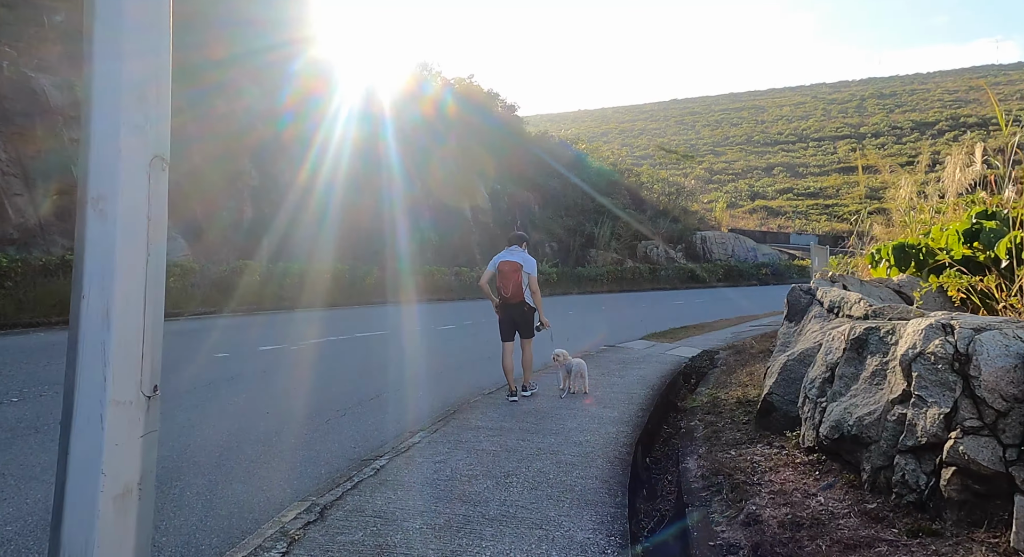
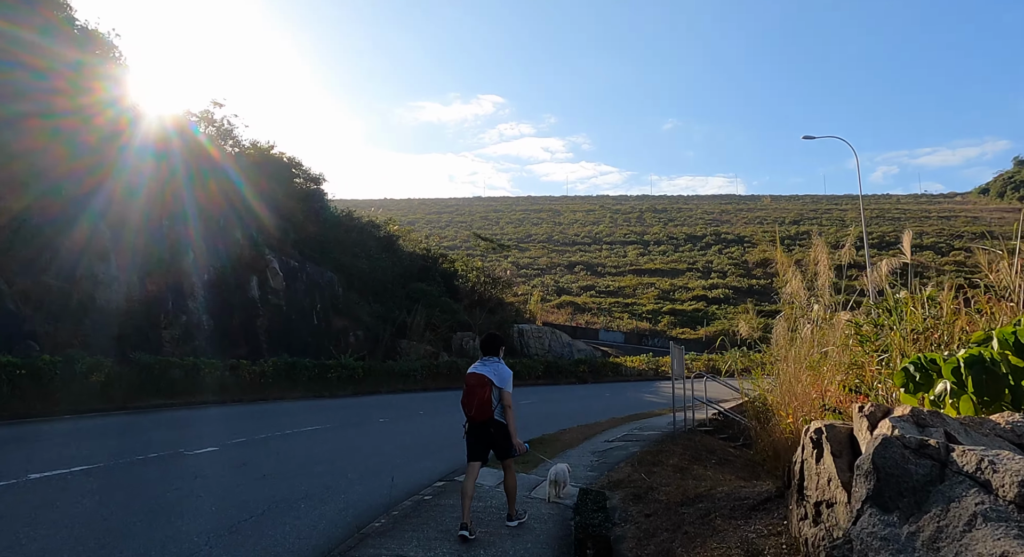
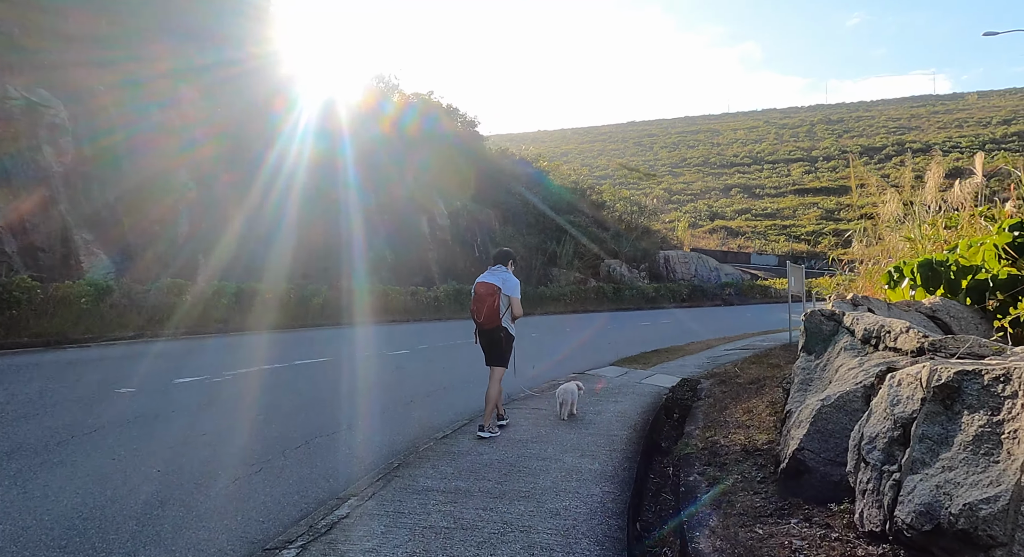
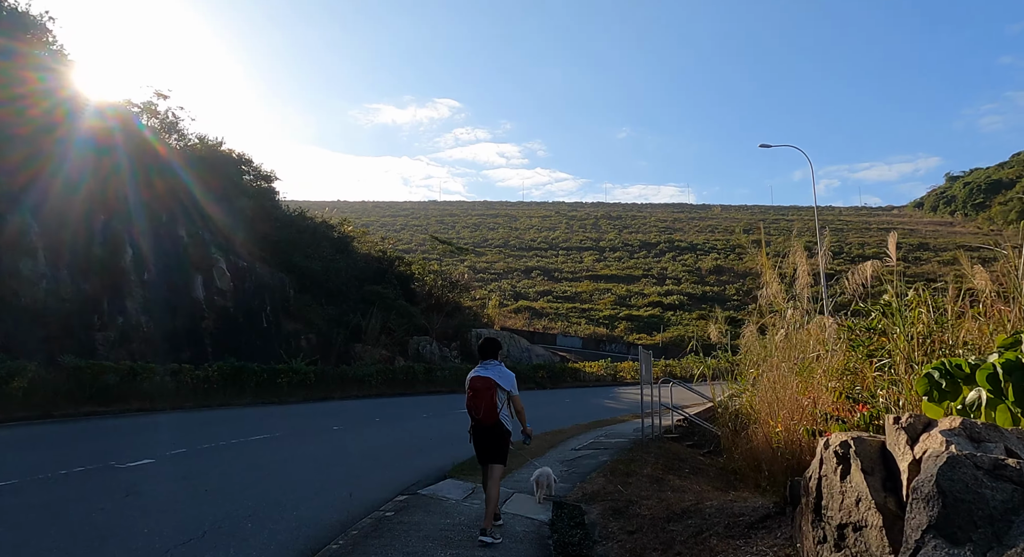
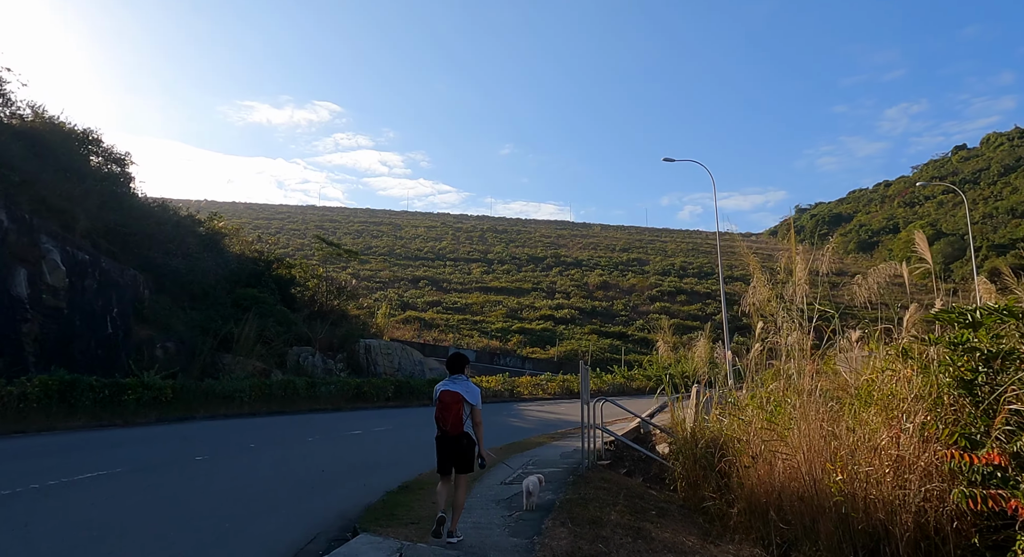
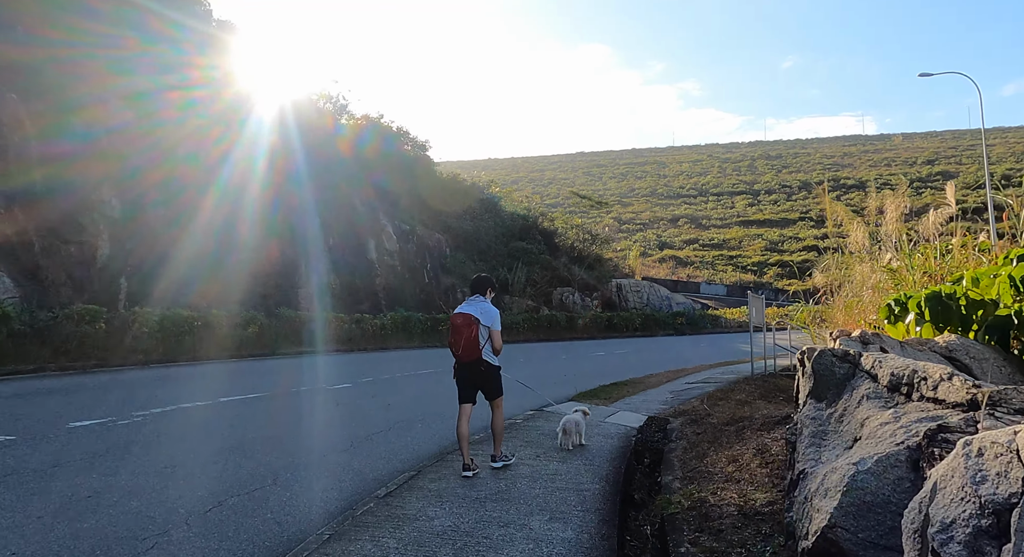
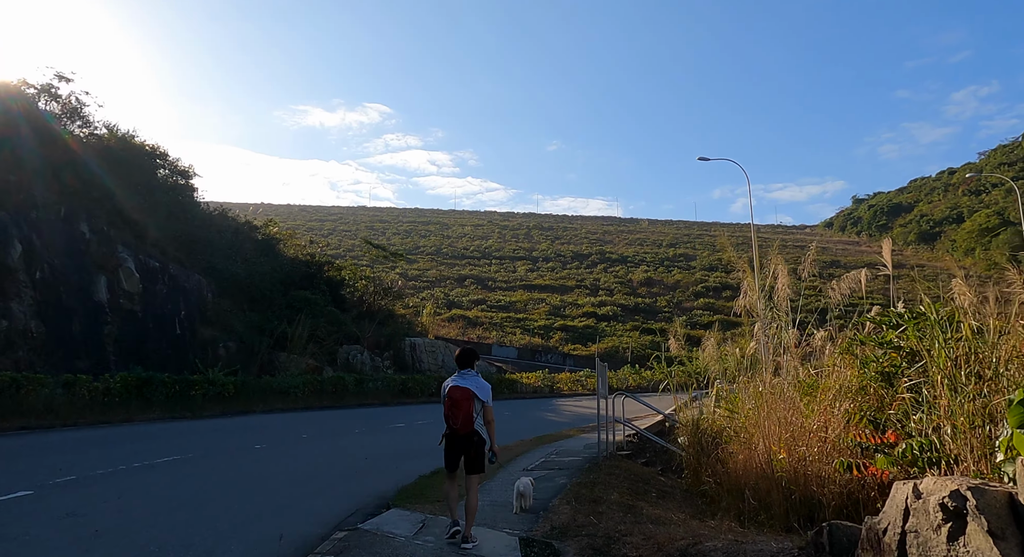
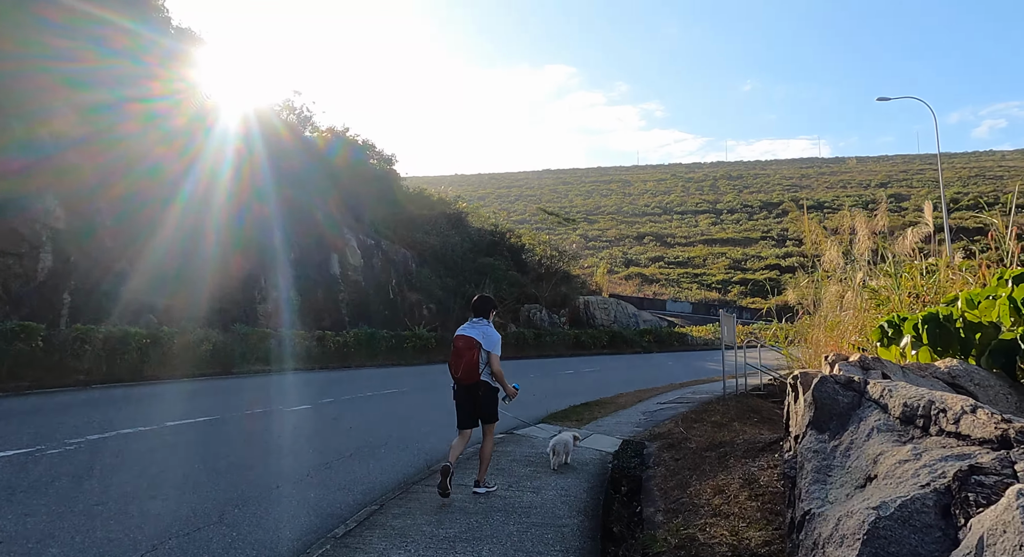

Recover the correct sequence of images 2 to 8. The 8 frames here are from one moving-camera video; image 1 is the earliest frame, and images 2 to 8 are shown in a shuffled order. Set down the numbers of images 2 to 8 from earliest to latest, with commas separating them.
3, 6, 8, 2, 4, 7, 5
